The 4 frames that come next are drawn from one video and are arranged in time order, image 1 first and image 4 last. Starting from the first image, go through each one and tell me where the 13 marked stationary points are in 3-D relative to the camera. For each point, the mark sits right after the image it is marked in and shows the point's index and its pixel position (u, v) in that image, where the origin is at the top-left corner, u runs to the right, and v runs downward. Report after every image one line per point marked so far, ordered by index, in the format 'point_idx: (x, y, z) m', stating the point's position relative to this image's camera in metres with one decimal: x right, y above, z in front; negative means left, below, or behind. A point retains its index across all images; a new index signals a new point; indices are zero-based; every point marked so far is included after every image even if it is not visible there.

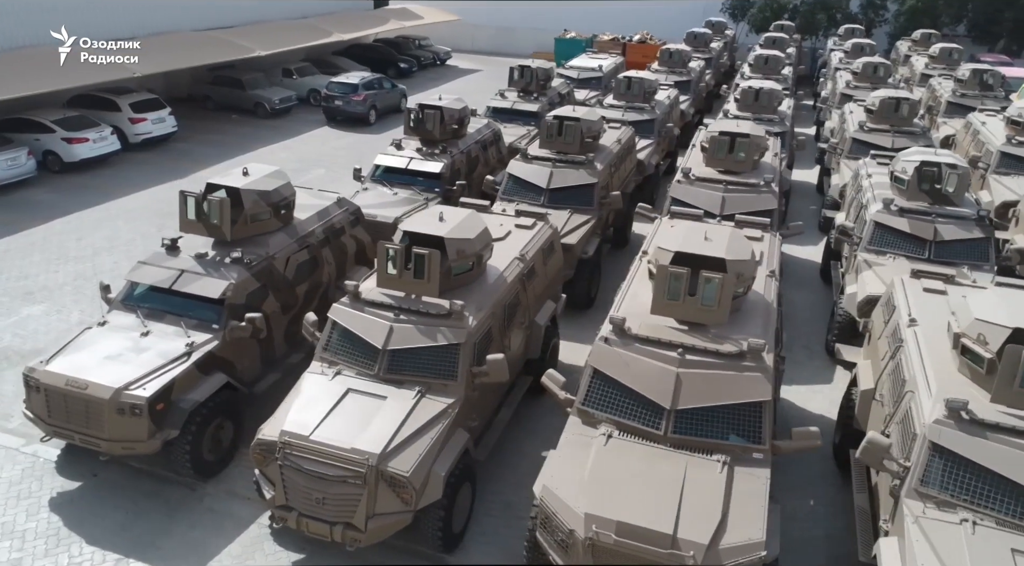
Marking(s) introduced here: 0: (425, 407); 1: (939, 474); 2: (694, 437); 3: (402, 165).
0: (-0.8, -1.1, +6.6) m
1: (+3.4, -1.5, +5.5) m
2: (+1.6, -1.3, +6.1) m
3: (-2.0, +2.2, +13.1) m
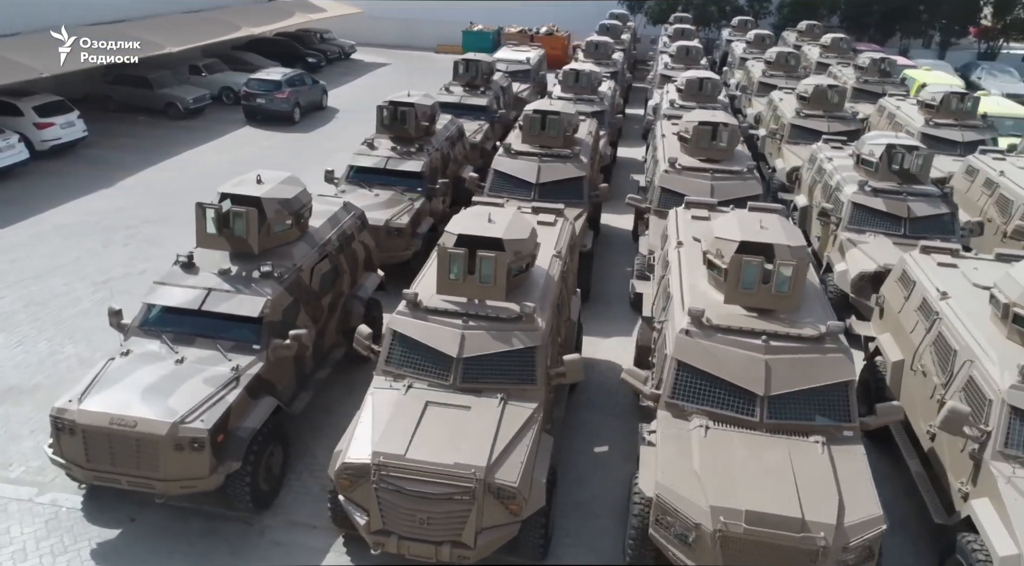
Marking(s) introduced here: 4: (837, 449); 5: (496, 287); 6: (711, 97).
0: (0.0, -1.2, +6.4) m
1: (+4.3, -1.3, +6.0) m
2: (+2.4, -1.2, +6.3) m
3: (-2.3, +2.1, +12.6) m
4: (+2.8, -1.4, +6.1) m
5: (-0.1, 0.0, +7.0) m
6: (+5.0, +4.7, +18.2) m
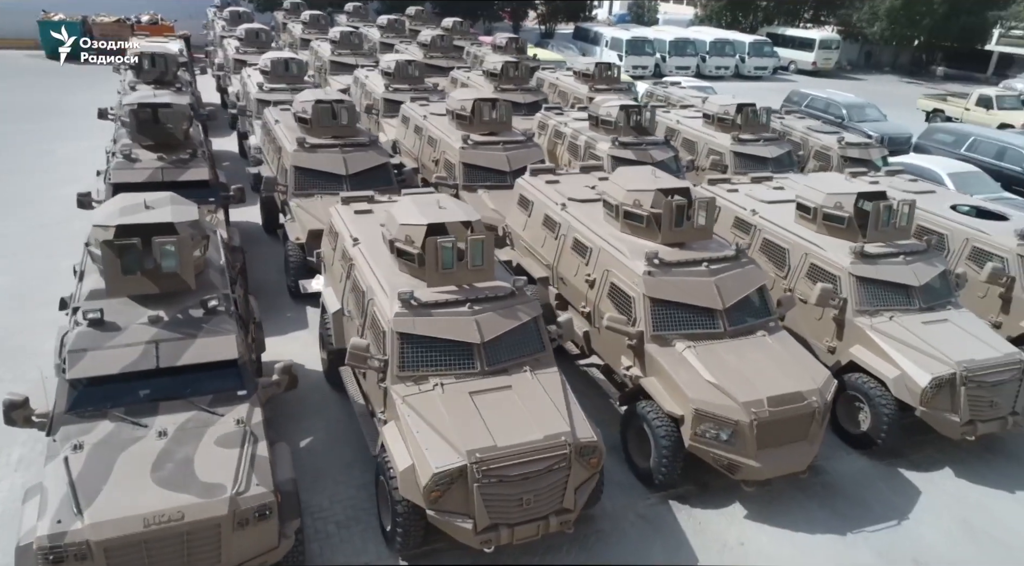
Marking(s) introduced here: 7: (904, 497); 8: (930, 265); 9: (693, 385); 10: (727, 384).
0: (+0.3, -0.9, +6.7) m
1: (+4.2, -0.1, +8.5) m
2: (+2.5, -0.5, +7.8) m
3: (-5.3, +1.6, +10.7) m
4: (+2.9, -0.6, +7.9) m
5: (-0.3, +0.2, +7.1) m
6: (-2.4, +5.4, +19.0) m
7: (+4.2, -2.3, +7.7) m
8: (+5.2, +0.2, +9.0) m
9: (+1.8, -1.0, +7.0) m
10: (+2.1, -1.0, +7.0) m
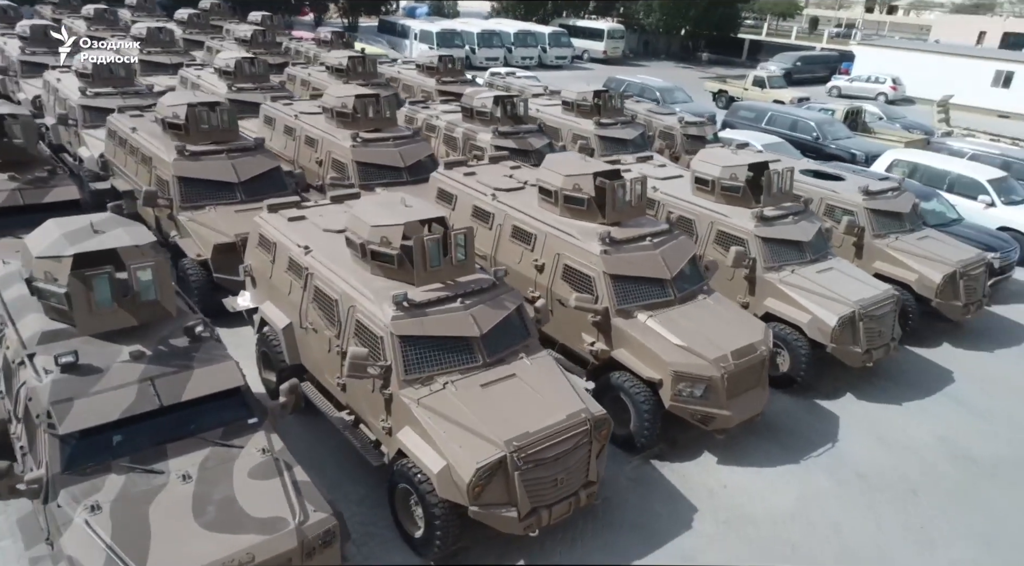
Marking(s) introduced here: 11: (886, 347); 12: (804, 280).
0: (+0.3, -0.8, +6.9) m
1: (+3.5, +0.4, +9.6) m
2: (+2.0, -0.1, +8.4) m
3: (-6.4, +1.1, +9.2) m
4: (+2.4, -0.2, +8.6) m
5: (-0.5, +0.2, +7.1) m
6: (-6.1, +5.2, +18.0) m
7: (+3.9, -1.8, +8.9) m
8: (+4.3, +0.9, +10.3) m
9: (+1.6, -0.7, +7.6) m
10: (+1.9, -0.7, +7.6) m
11: (+5.0, -0.8, +9.5) m
12: (+3.9, 0.0, +9.5) m
